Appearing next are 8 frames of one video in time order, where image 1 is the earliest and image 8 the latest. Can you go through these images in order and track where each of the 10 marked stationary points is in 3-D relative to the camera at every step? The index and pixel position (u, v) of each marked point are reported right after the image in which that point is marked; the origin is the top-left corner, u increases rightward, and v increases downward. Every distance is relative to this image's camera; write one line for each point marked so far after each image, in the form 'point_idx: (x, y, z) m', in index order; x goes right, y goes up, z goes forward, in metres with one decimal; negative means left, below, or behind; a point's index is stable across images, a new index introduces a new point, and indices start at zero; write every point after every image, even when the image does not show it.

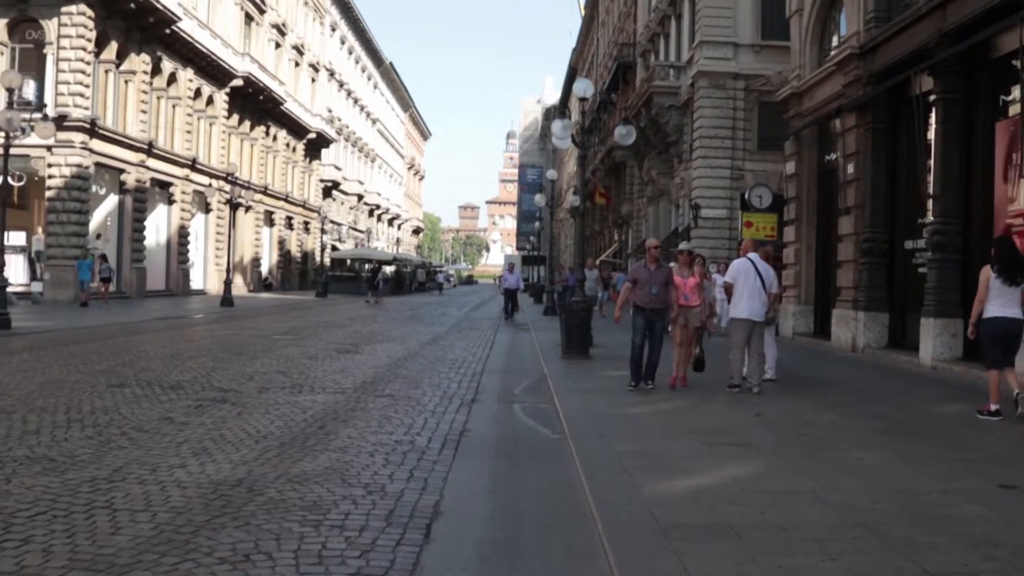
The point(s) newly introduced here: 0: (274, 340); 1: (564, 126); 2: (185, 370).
0: (-4.3, -1.0, +18.0) m
1: (+1.0, +3.1, +18.9) m
2: (-4.1, -1.0, +12.3) m
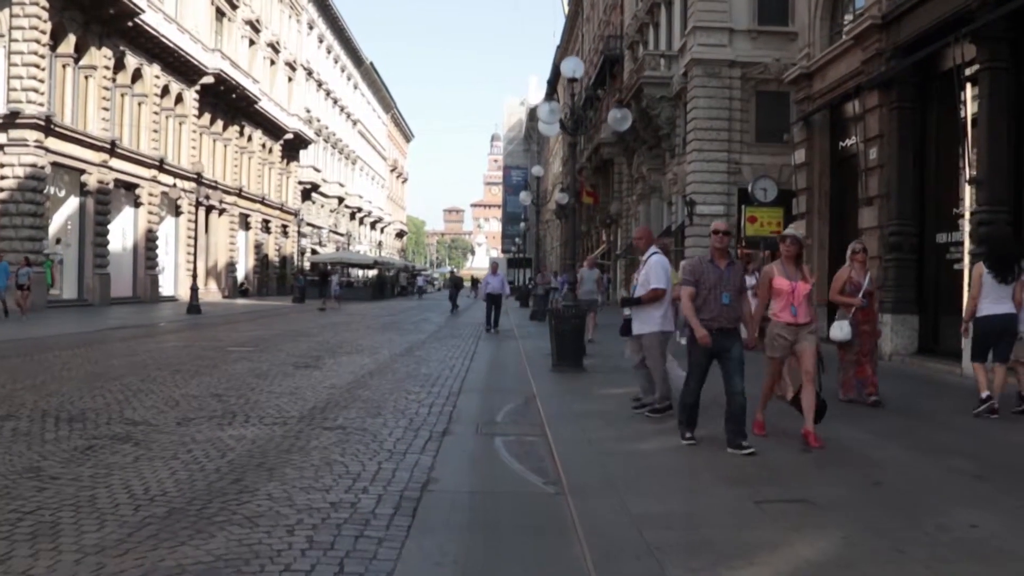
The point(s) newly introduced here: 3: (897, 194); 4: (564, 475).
0: (-4.6, -1.1, +15.9) m
1: (+0.7, +3.1, +16.9) m
2: (-4.3, -1.1, +10.2) m
3: (+6.3, +1.6, +16.1) m
4: (+0.3, -1.2, +6.5) m
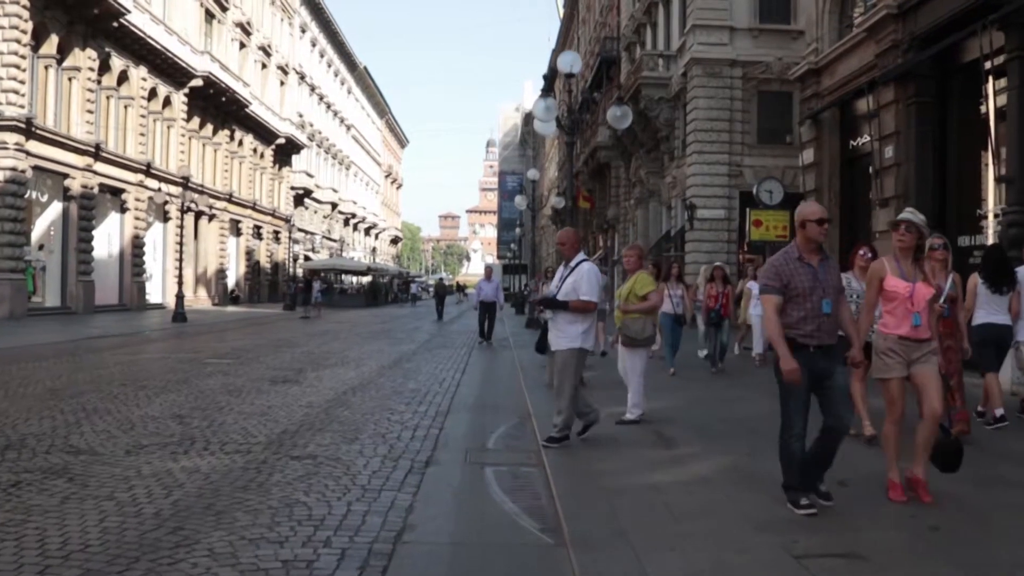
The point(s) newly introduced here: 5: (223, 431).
0: (-4.7, -1.2, +14.9) m
1: (+0.6, +3.0, +15.9) m
2: (-4.3, -1.2, +9.2) m
3: (+6.2, +1.5, +15.2) m
4: (+0.3, -1.3, +5.5) m
5: (-2.5, -1.2, +8.5) m
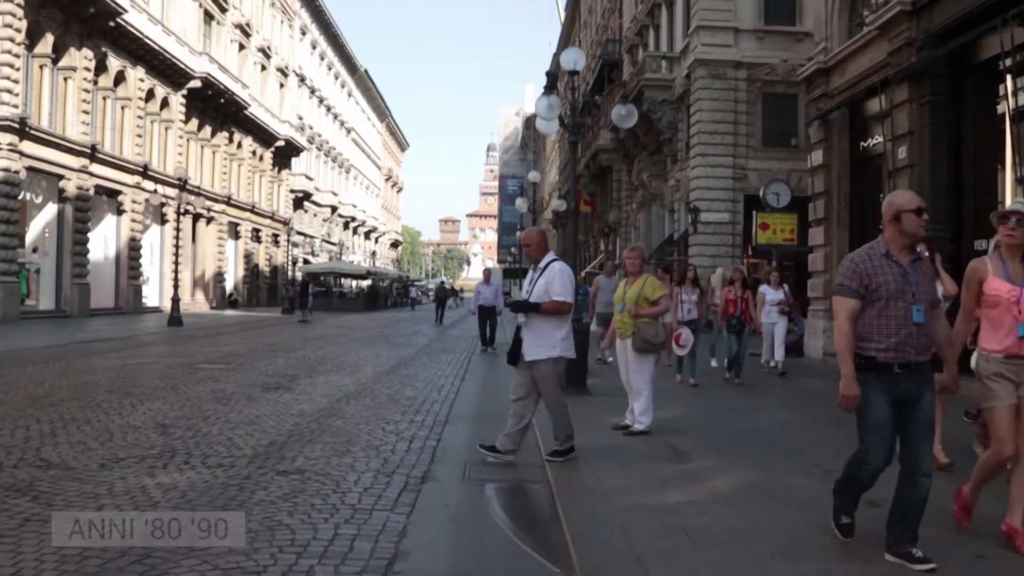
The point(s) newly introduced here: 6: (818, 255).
0: (-4.6, -1.2, +14.4) m
1: (+0.6, +2.9, +15.5) m
2: (-4.3, -1.2, +8.7) m
3: (+6.3, +1.4, +14.7) m
4: (+0.3, -1.3, +5.0) m
5: (-2.5, -1.3, +8.0) m
6: (+6.1, +0.6, +19.6) m
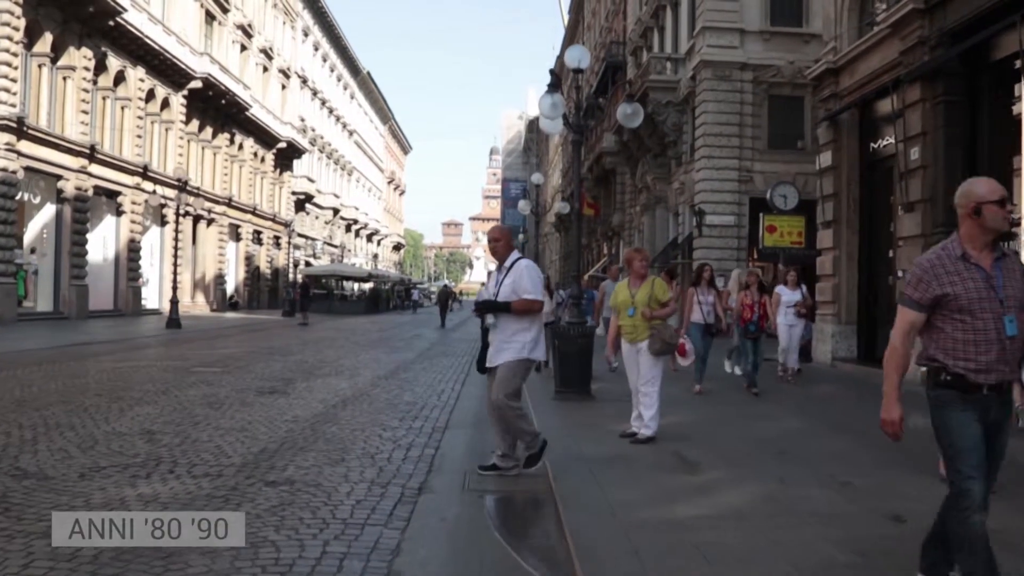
0: (-4.6, -1.3, +14.1) m
1: (+0.6, +2.8, +15.1) m
2: (-4.3, -1.2, +8.4) m
3: (+6.3, +1.3, +14.3) m
4: (+0.3, -1.3, +4.7) m
5: (-2.5, -1.3, +7.6) m
6: (+6.1, +0.5, +19.2) m
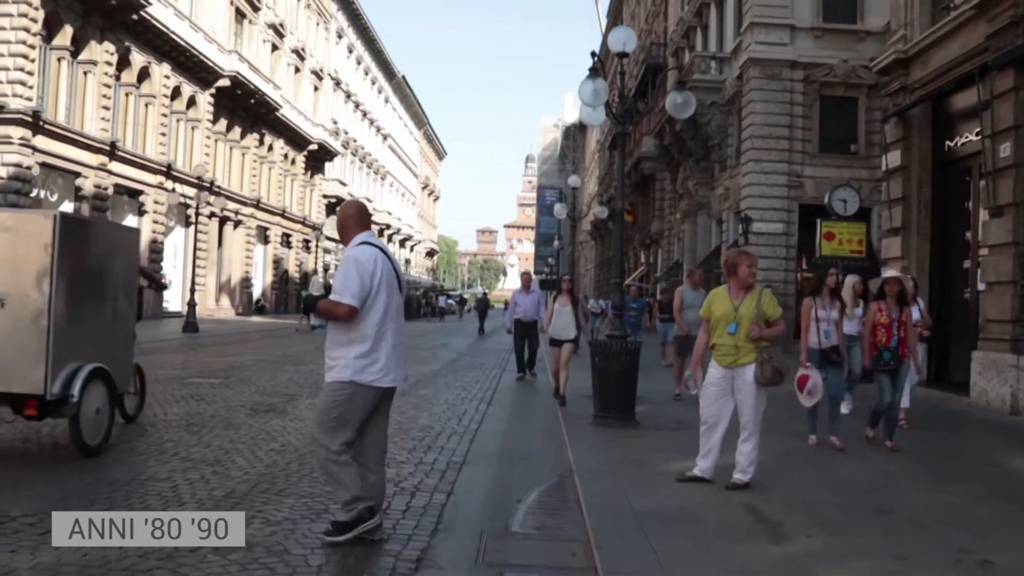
0: (-4.2, -1.3, +12.6) m
1: (+1.1, +2.7, +13.5) m
2: (-4.1, -1.2, +6.9) m
3: (+6.7, +1.1, +12.5) m
4: (+0.4, -1.3, +3.1) m
5: (-2.3, -1.3, +6.1) m
6: (+6.7, +0.3, +17.4) m
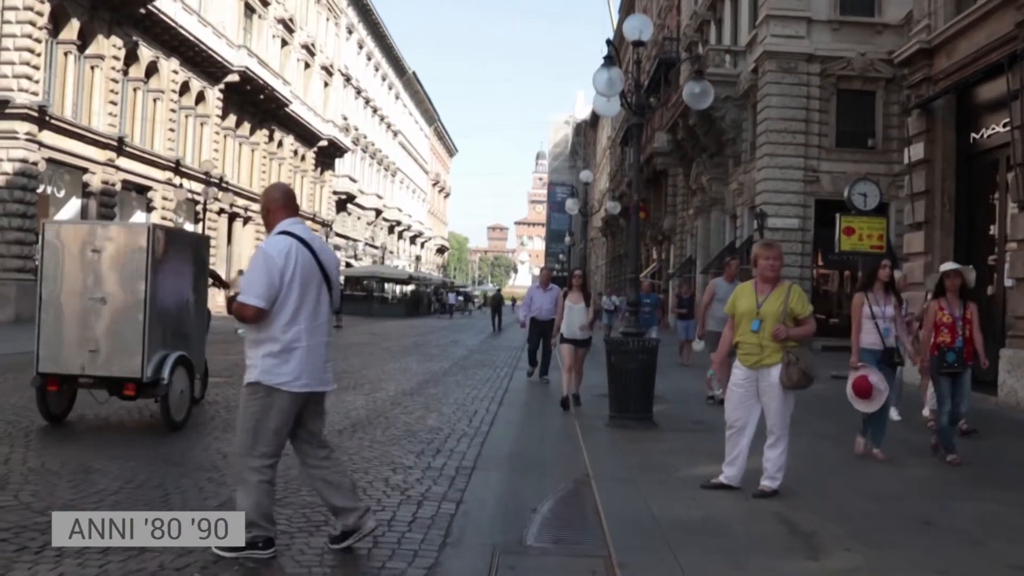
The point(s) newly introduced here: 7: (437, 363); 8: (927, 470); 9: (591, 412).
0: (-4.1, -1.2, +12.3) m
1: (+1.3, +2.8, +13.1) m
2: (-4.0, -1.2, +6.6) m
3: (+6.9, +1.2, +12.0) m
4: (+0.5, -1.3, +2.6) m
5: (-2.2, -1.2, +5.7) m
6: (+6.9, +0.4, +16.9) m
7: (-1.4, -1.4, +18.5) m
8: (+3.2, -1.4, +7.6) m
9: (+0.9, -1.4, +11.3) m
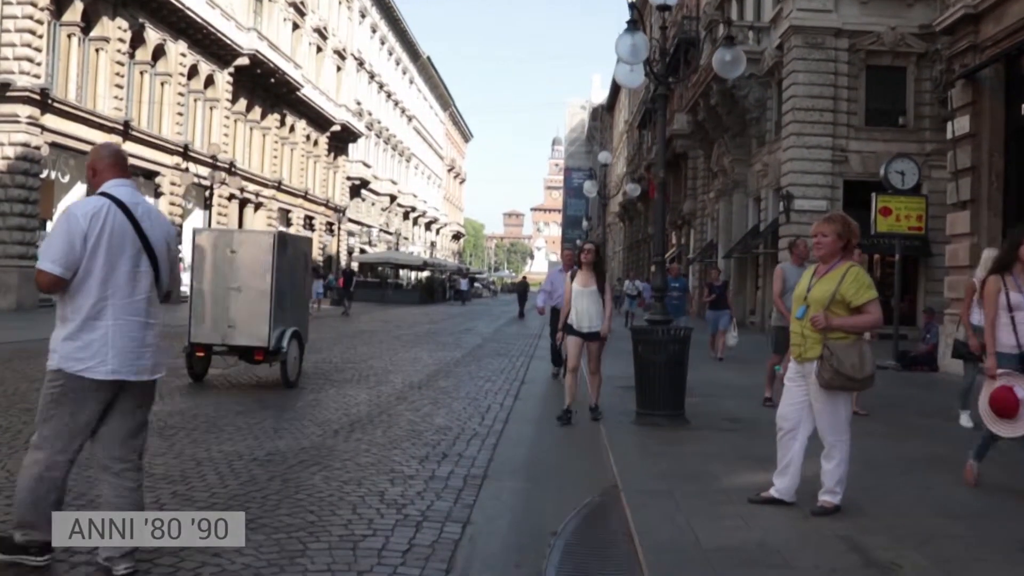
0: (-3.9, -1.1, +11.4) m
1: (+1.5, +3.0, +12.1) m
2: (-3.9, -1.1, +5.7) m
3: (+7.1, +1.4, +11.0) m
4: (+0.5, -1.3, +1.7) m
5: (-2.1, -1.2, +4.8) m
6: (+7.2, +0.6, +15.8) m
7: (-1.1, -1.1, +17.6) m
8: (+3.3, -1.3, +6.6) m
9: (+1.1, -1.2, +10.3) m
